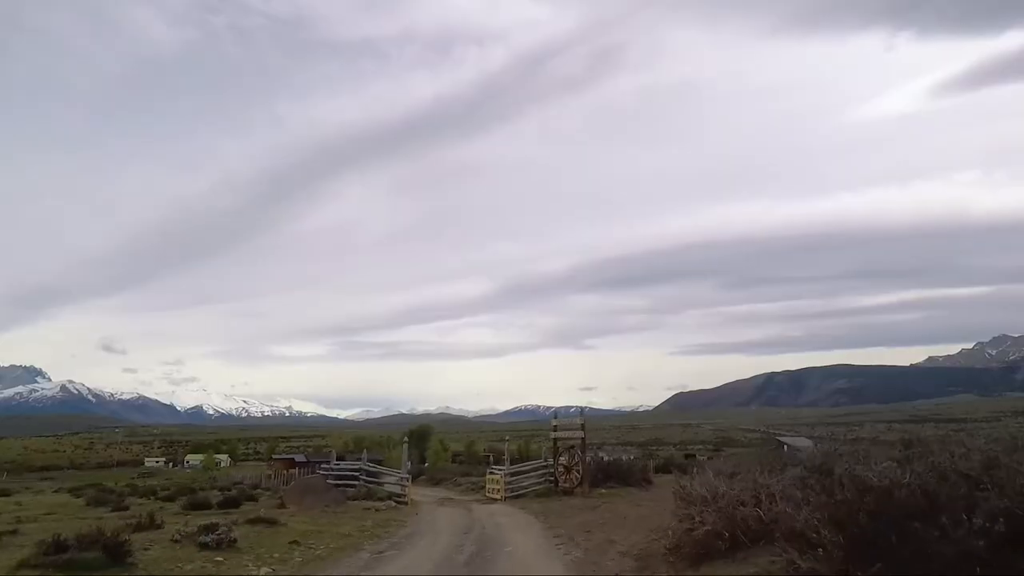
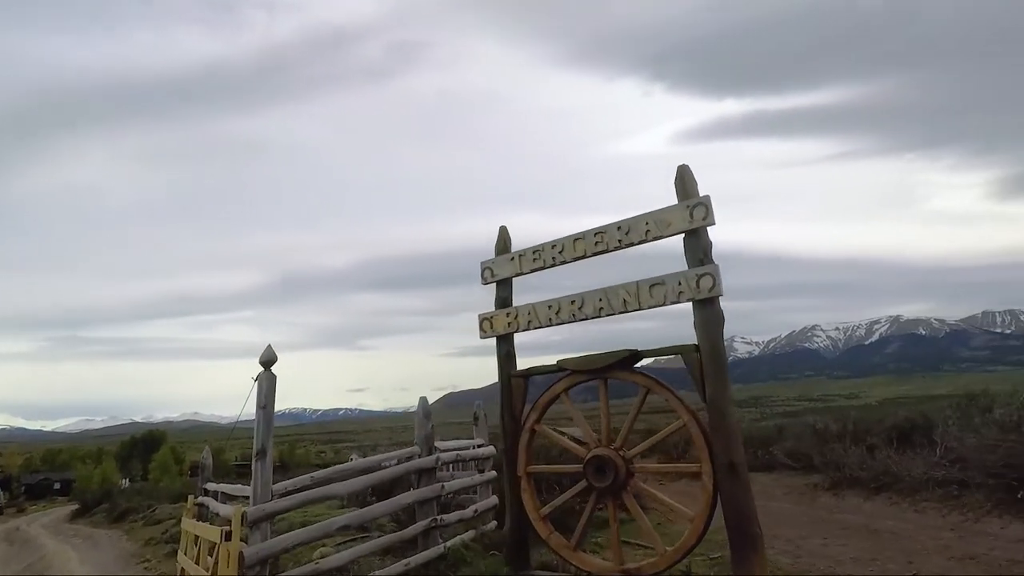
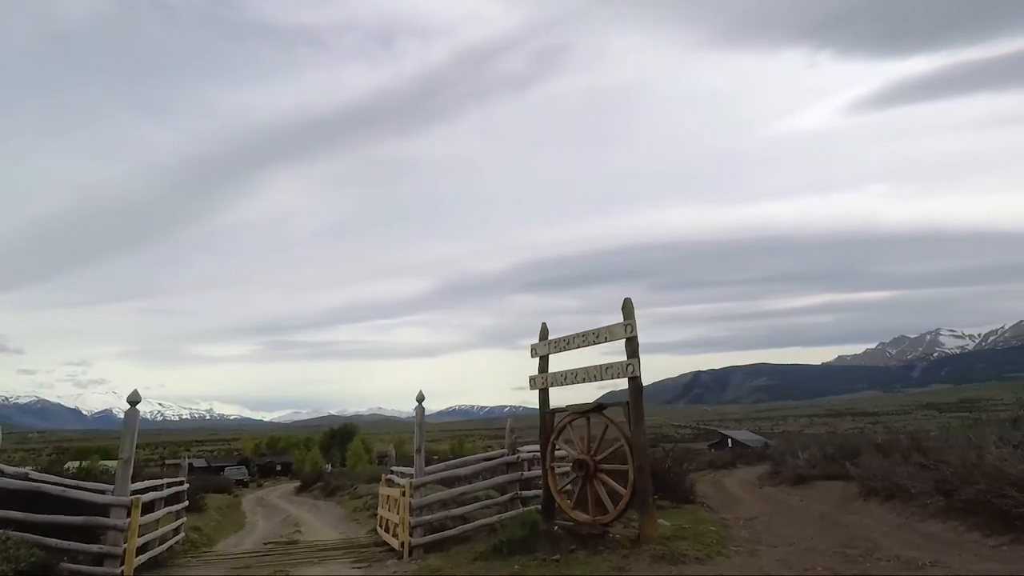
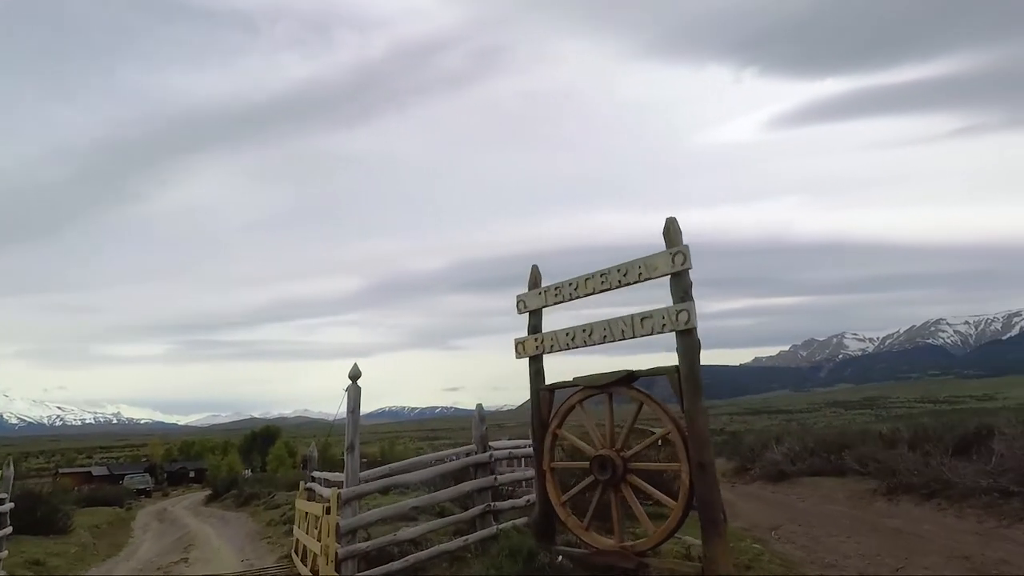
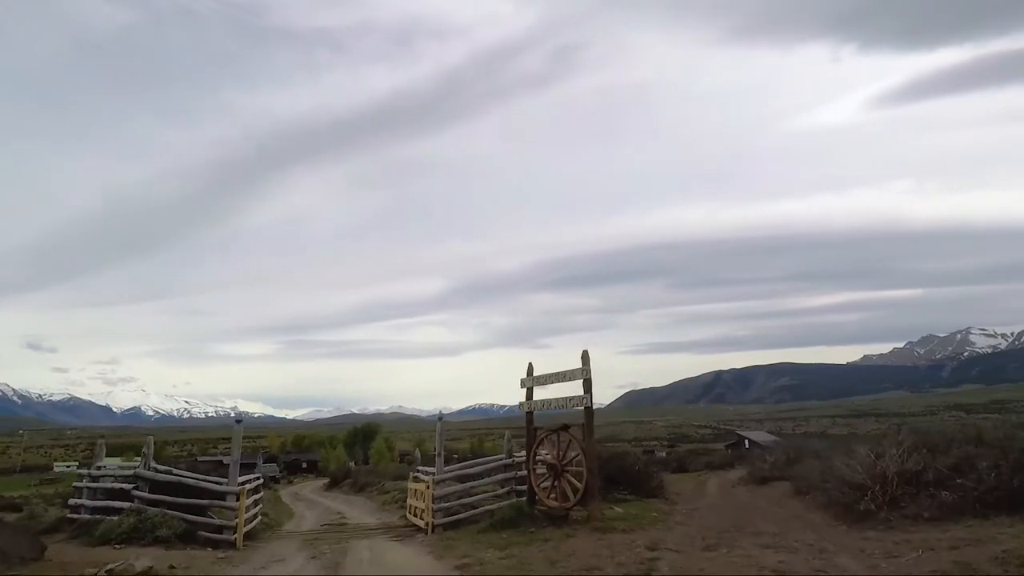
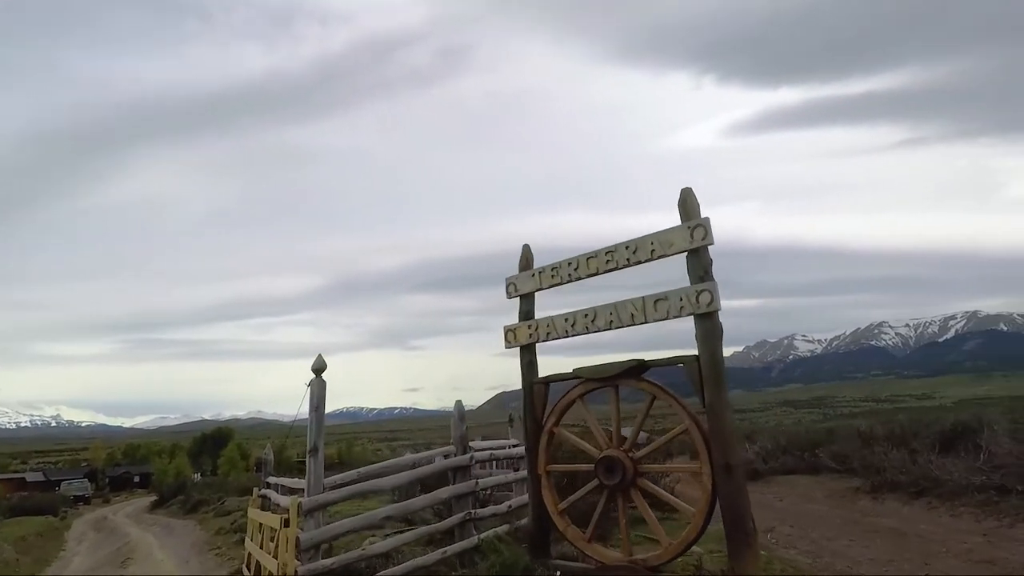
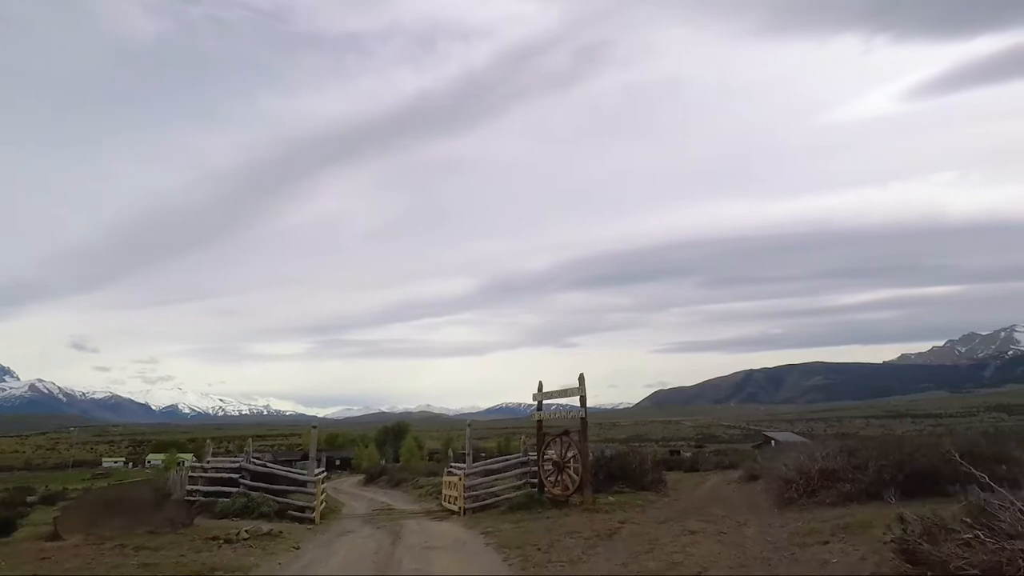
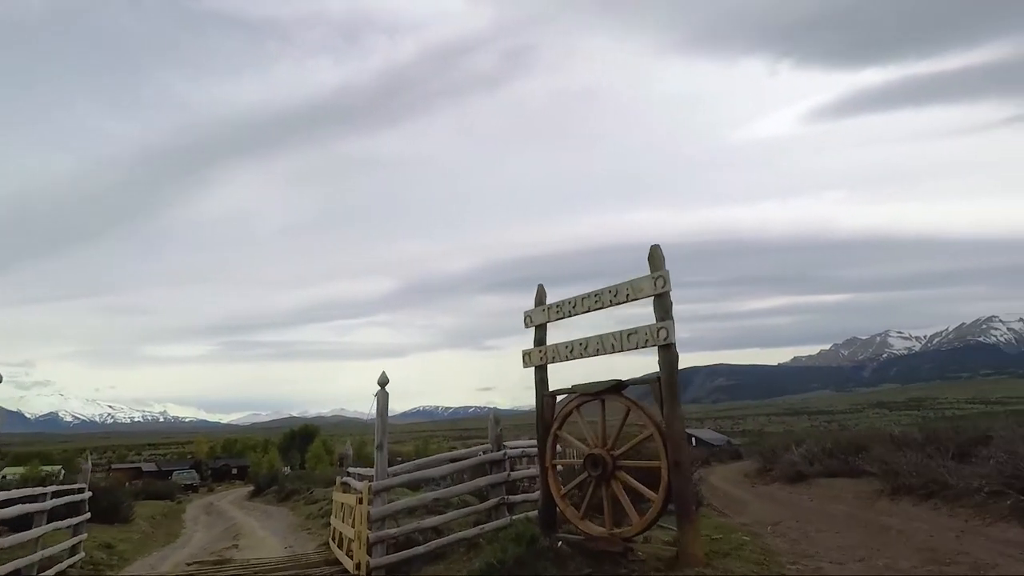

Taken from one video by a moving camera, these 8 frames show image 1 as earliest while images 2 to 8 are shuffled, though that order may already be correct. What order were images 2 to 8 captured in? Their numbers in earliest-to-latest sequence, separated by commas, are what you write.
7, 5, 3, 8, 4, 6, 2
